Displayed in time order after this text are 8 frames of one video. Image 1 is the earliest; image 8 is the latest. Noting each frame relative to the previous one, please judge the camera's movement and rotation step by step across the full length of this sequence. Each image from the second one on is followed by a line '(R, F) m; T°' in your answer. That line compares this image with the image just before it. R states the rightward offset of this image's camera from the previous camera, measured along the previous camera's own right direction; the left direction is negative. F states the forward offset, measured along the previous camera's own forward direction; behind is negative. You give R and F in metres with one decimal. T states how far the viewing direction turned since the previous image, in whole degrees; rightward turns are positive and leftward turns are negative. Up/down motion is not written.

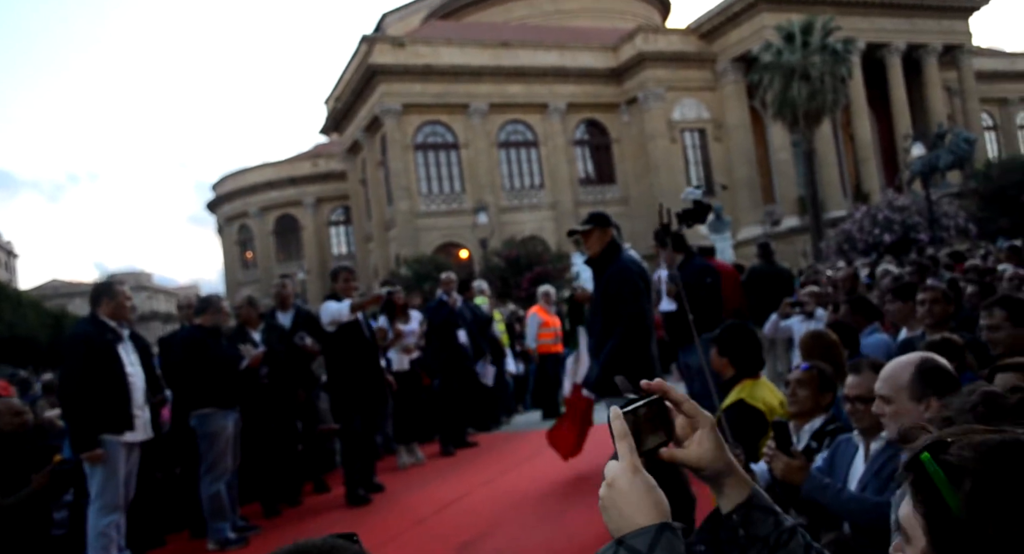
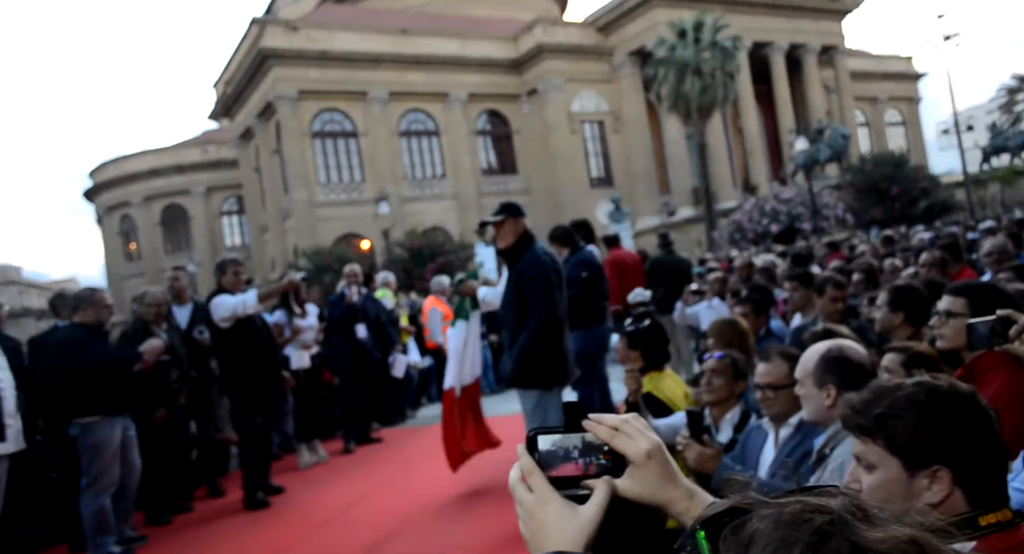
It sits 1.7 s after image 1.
(0.0, +0.2) m; +6°
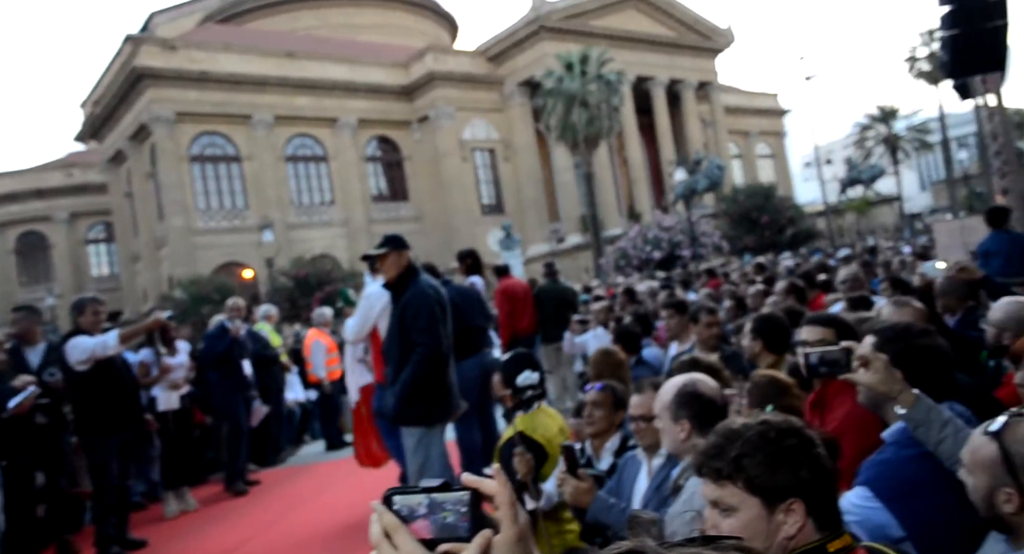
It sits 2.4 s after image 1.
(0.0, +0.2) m; +7°
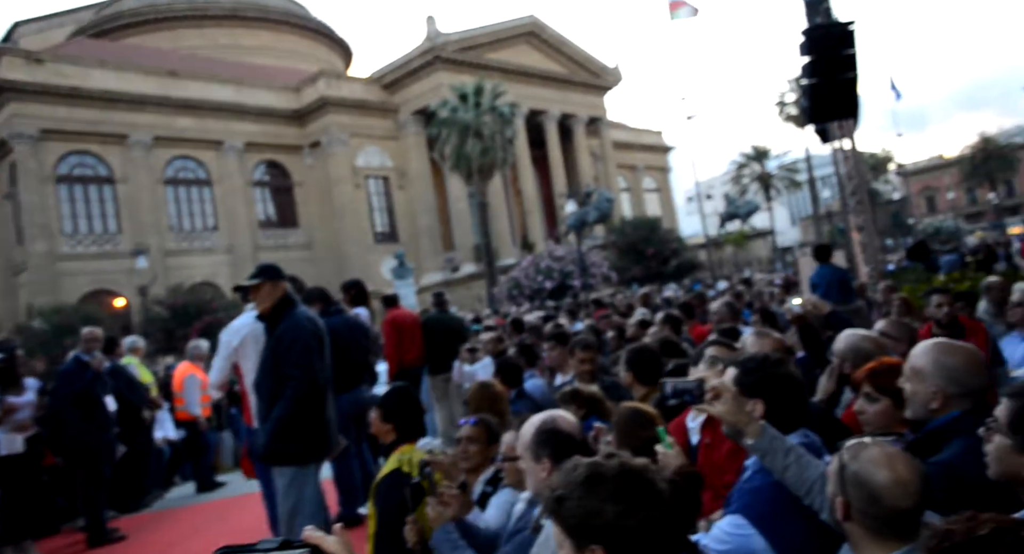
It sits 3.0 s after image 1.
(+0.1, +0.2) m; +7°
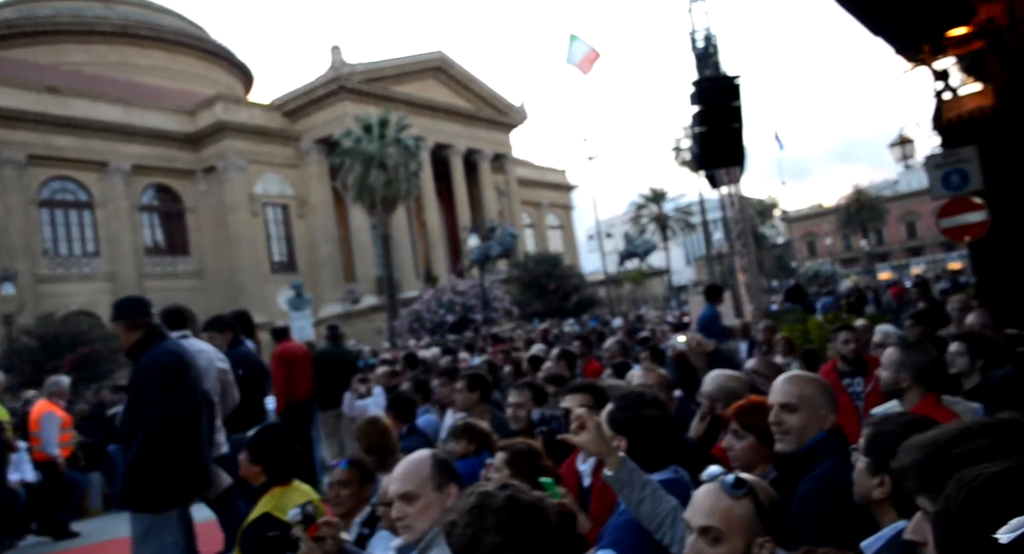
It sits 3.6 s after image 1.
(+0.1, +0.2) m; +6°
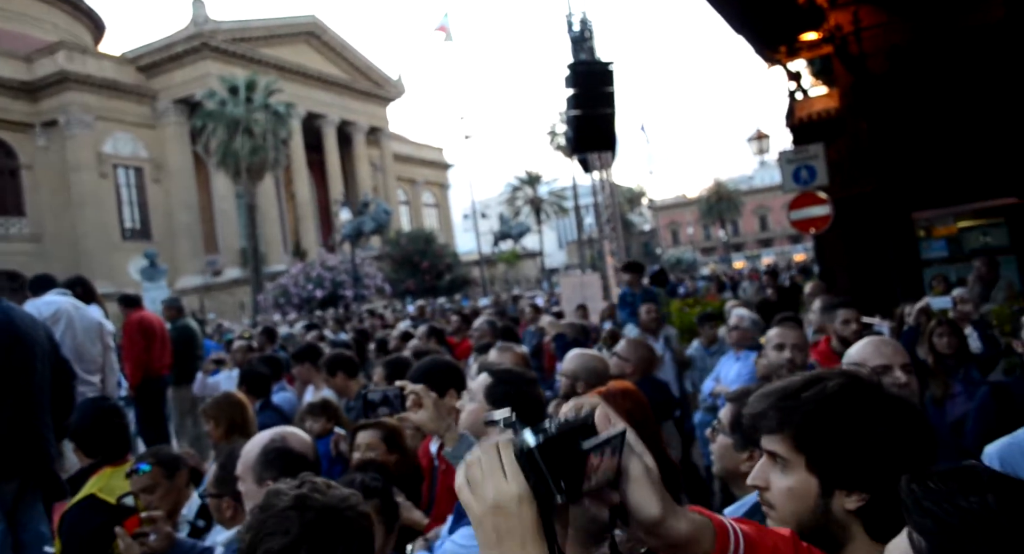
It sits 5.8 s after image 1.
(+0.1, +0.6) m; +8°
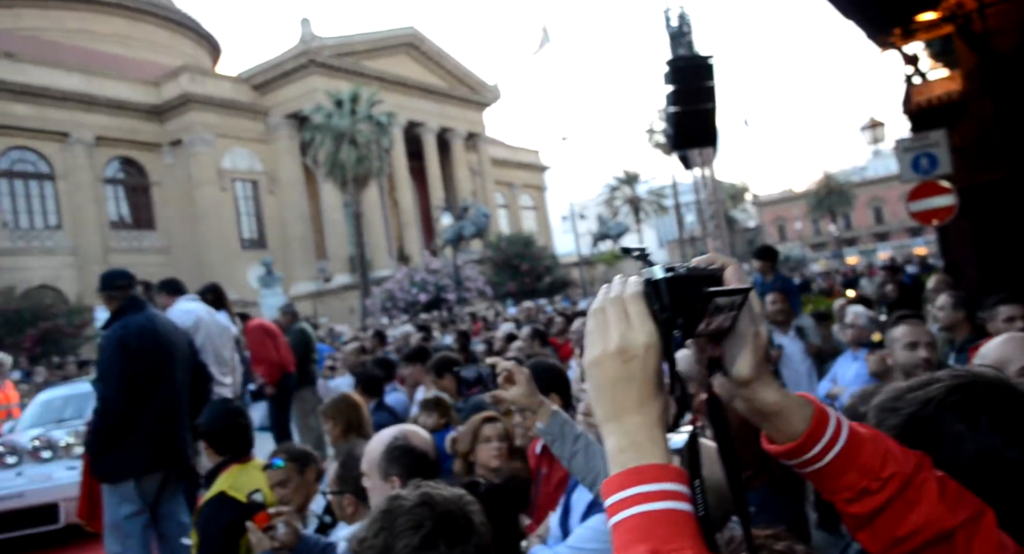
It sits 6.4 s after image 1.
(0.0, -0.4) m; -6°
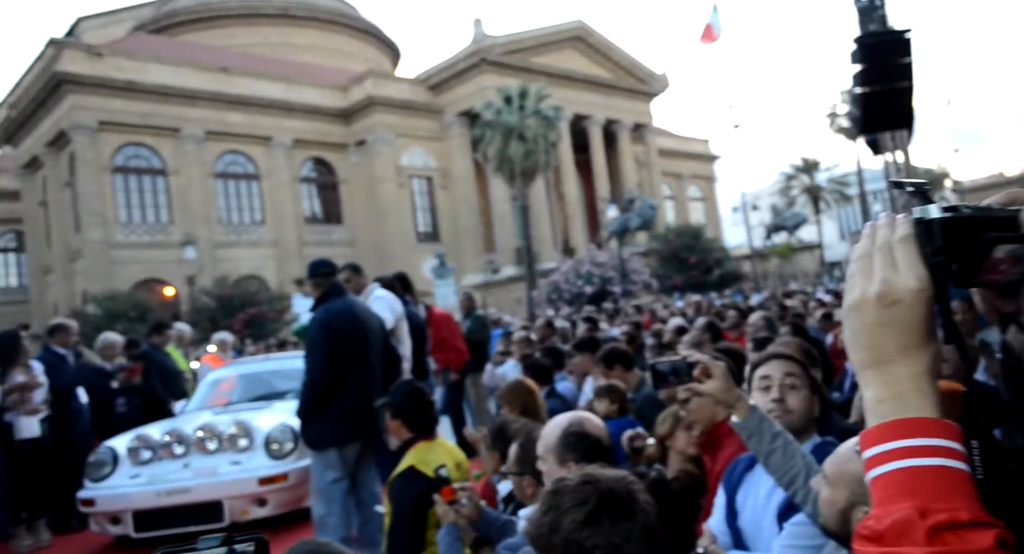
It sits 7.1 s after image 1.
(0.0, -0.5) m; -11°
